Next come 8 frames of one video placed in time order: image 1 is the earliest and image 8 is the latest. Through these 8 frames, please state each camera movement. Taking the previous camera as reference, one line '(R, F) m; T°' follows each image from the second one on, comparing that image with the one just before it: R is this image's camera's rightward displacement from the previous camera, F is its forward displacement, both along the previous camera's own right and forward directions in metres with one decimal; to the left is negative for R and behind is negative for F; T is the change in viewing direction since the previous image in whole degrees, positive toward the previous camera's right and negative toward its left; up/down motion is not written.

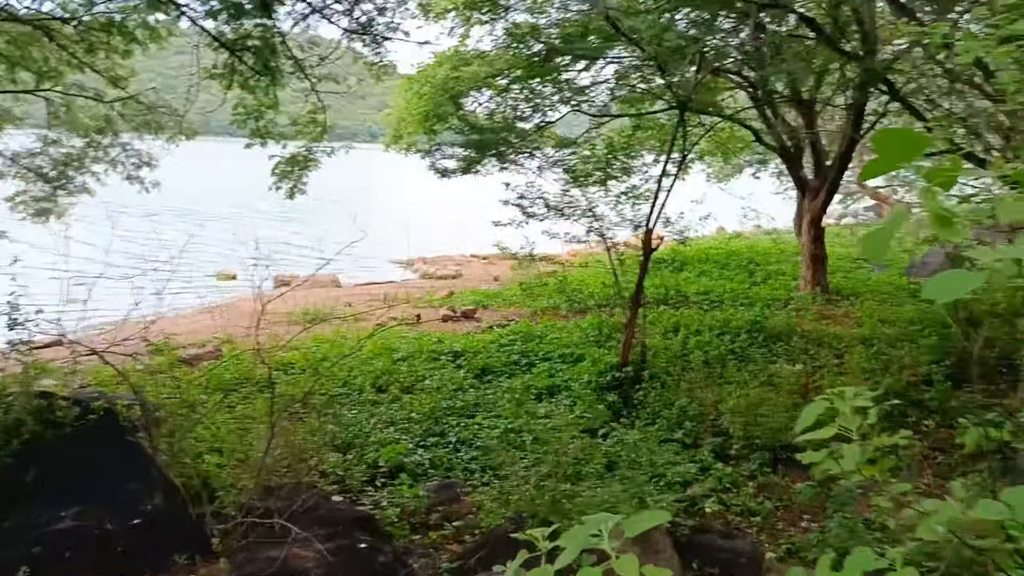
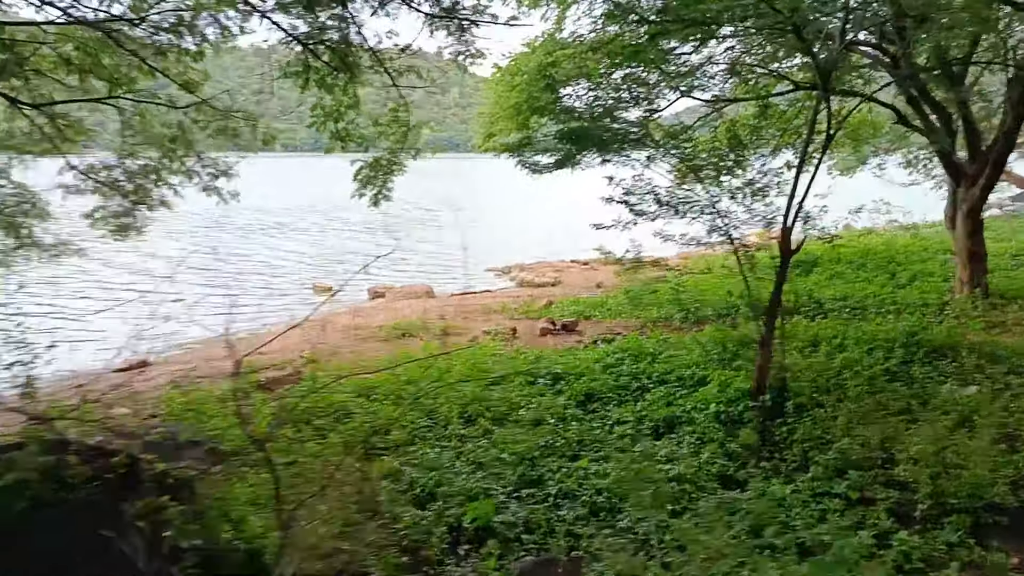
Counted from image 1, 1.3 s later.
(0.0, +1.1) m; -7°
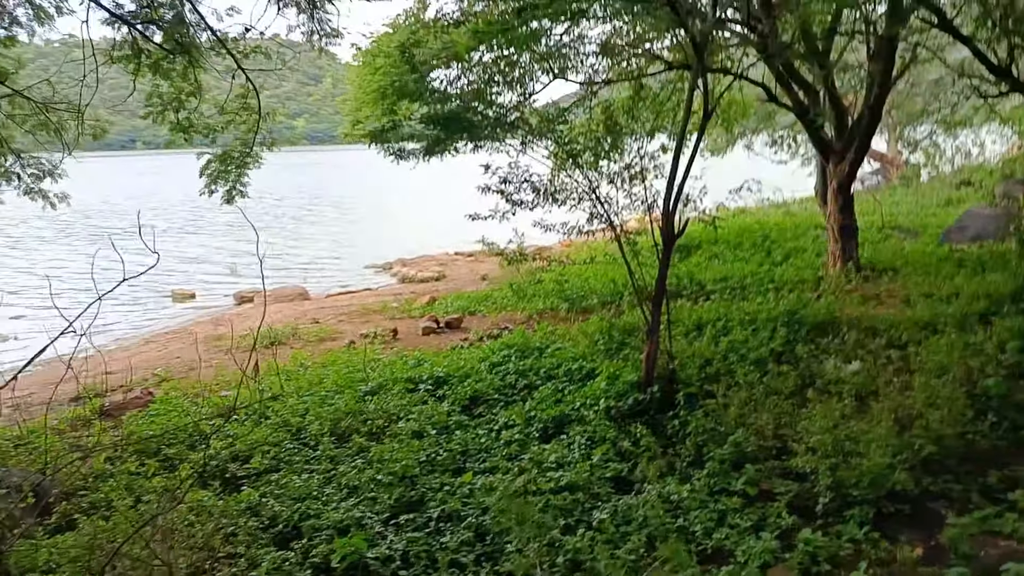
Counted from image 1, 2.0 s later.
(+0.1, +0.5) m; +8°
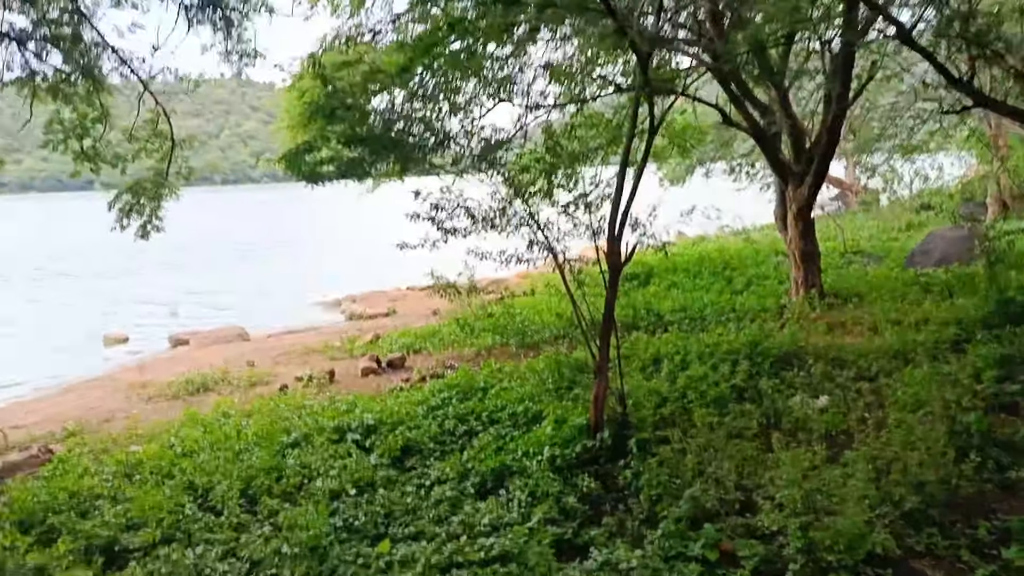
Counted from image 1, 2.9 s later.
(+0.2, +0.6) m; +2°
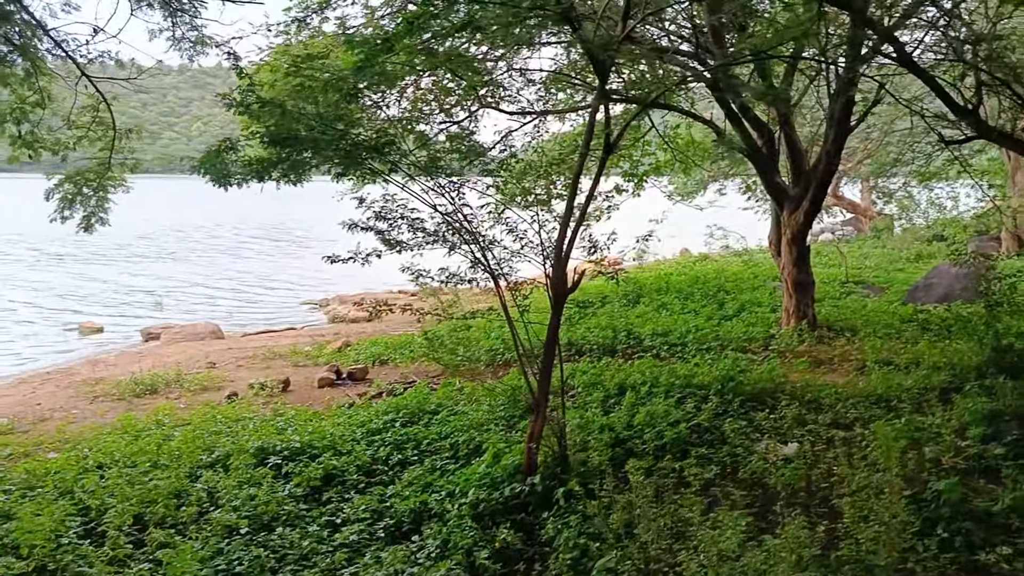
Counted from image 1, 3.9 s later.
(+0.5, +0.5) m; -1°
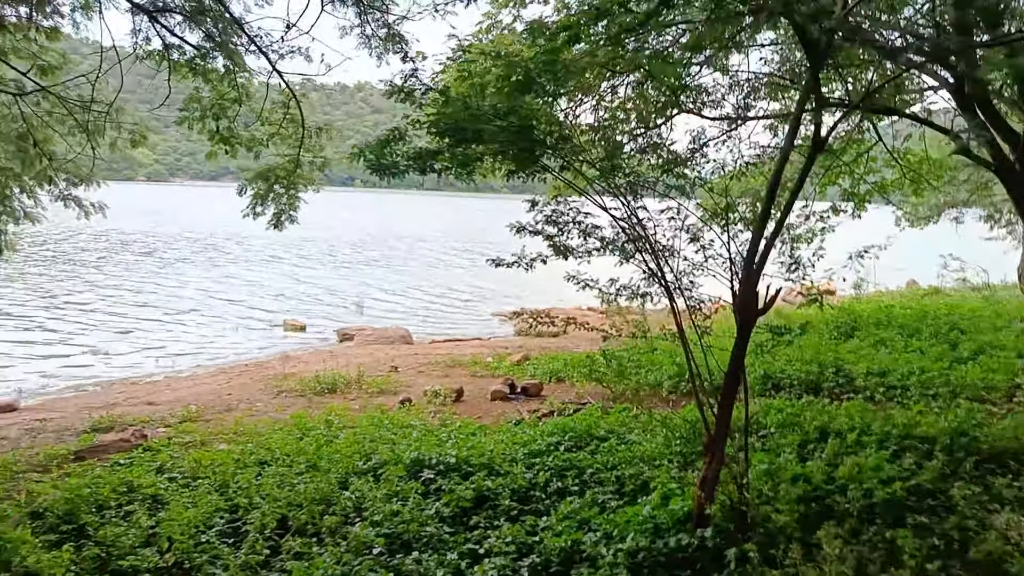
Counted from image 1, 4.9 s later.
(+0.1, +0.6) m; -14°
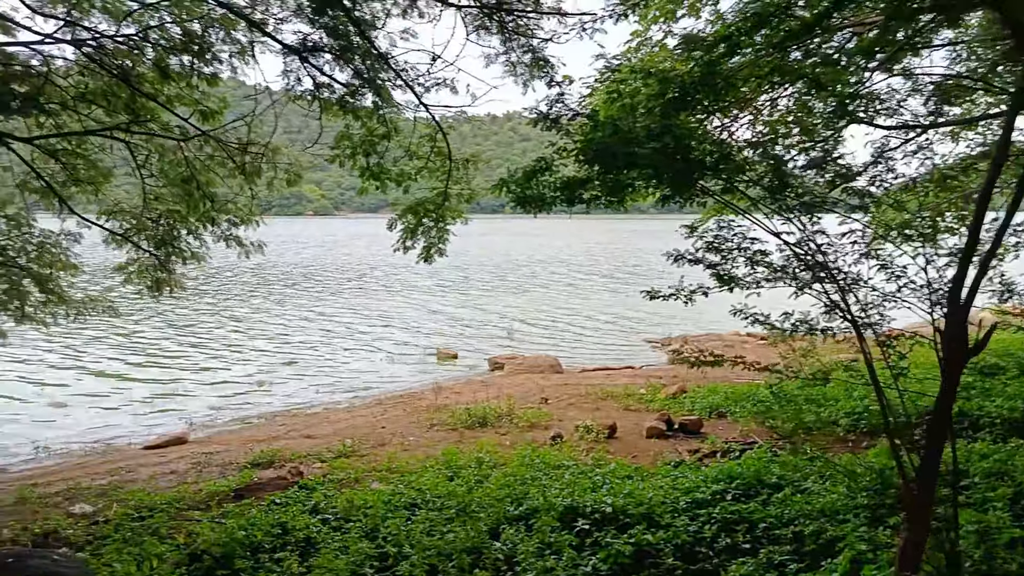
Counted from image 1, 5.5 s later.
(0.0, +0.3) m; -10°
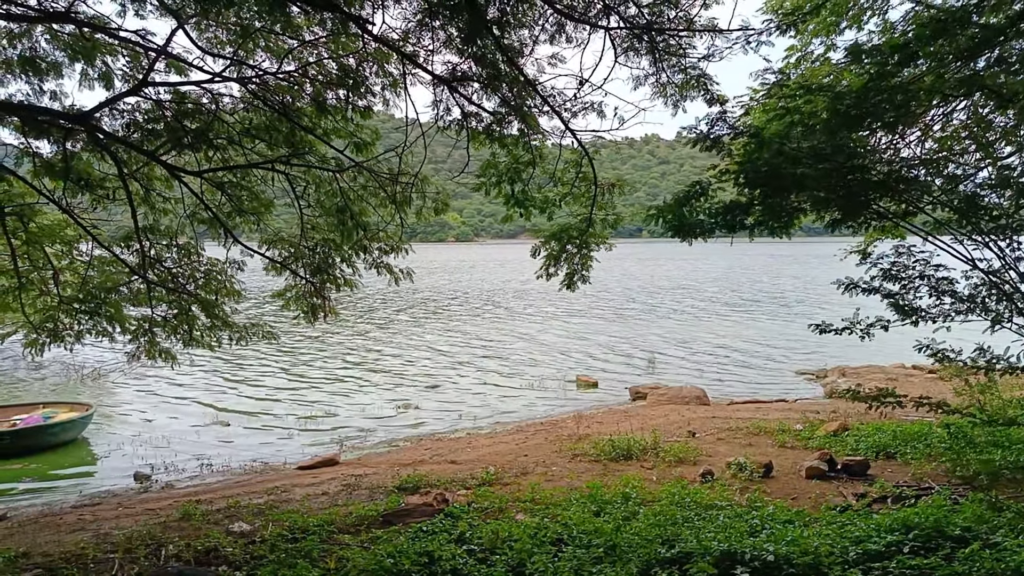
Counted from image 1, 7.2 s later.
(-0.1, +0.1) m; -9°
